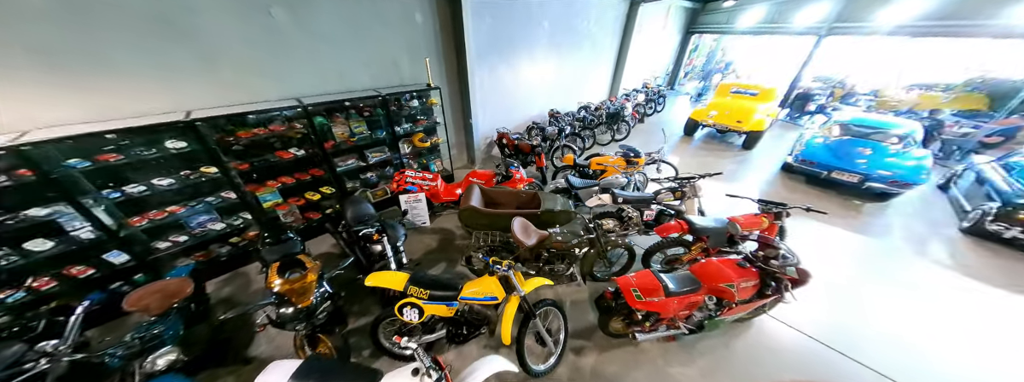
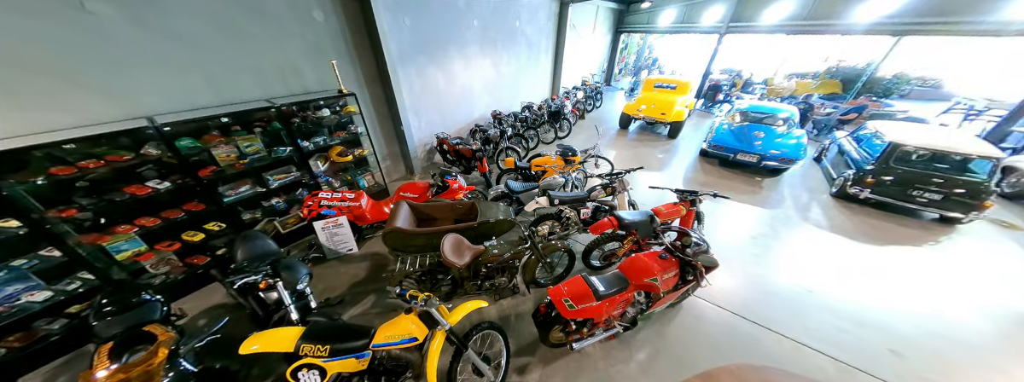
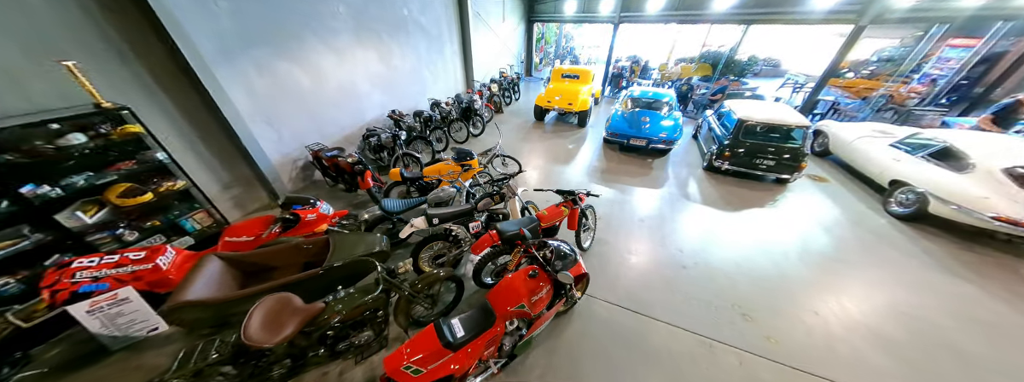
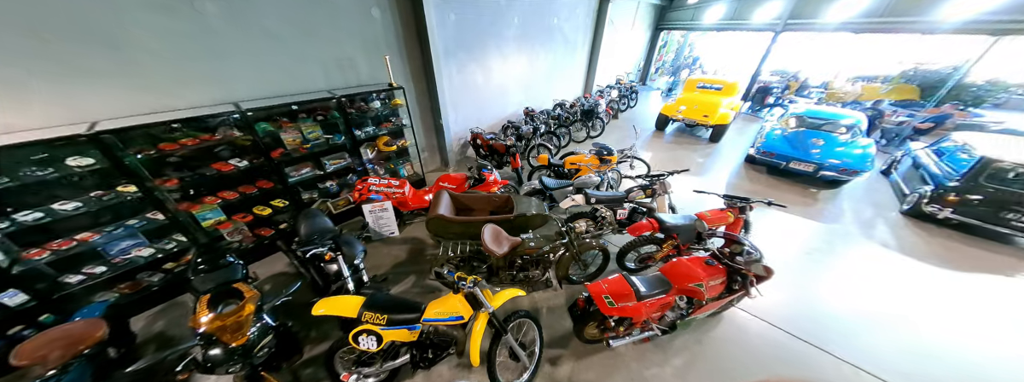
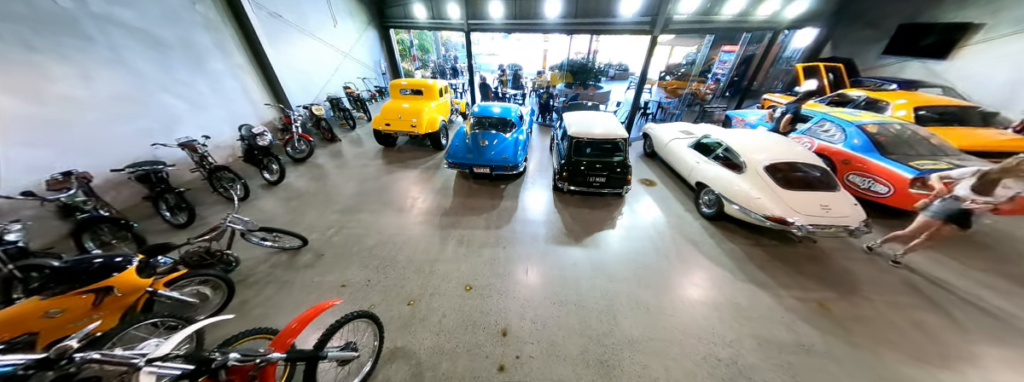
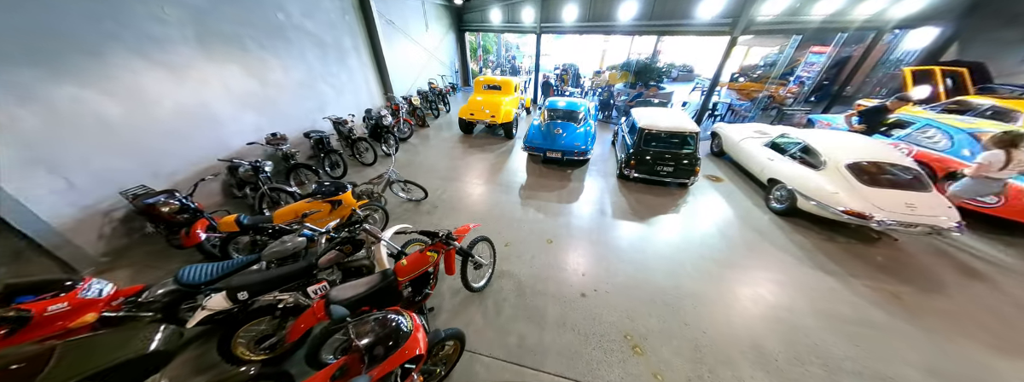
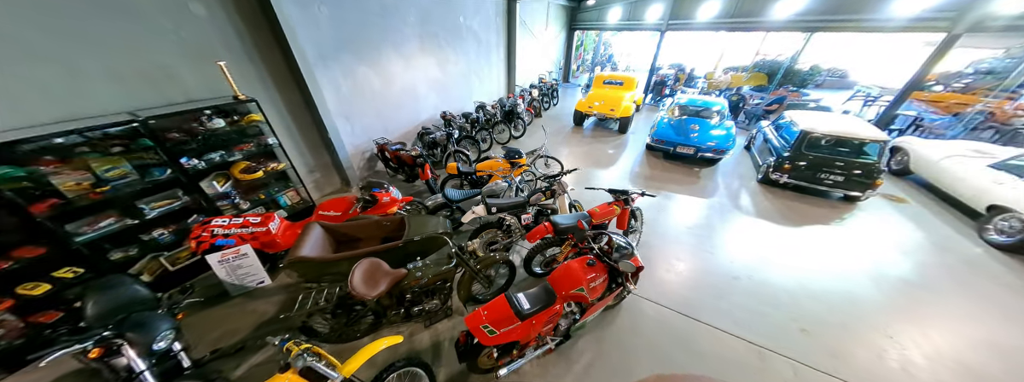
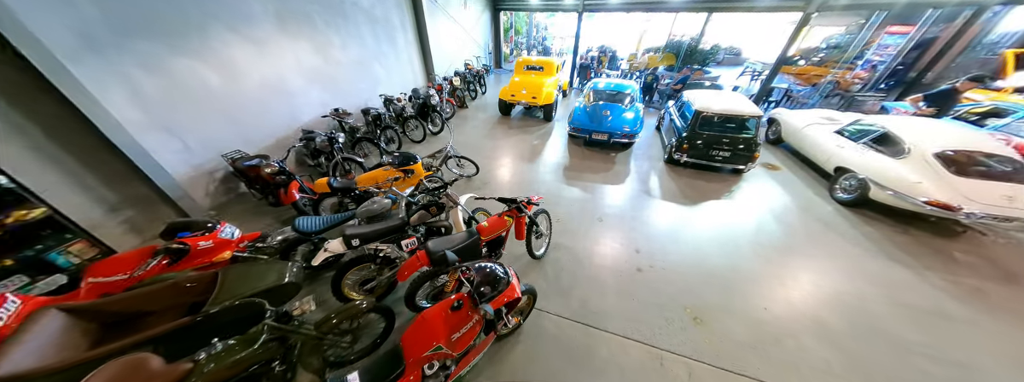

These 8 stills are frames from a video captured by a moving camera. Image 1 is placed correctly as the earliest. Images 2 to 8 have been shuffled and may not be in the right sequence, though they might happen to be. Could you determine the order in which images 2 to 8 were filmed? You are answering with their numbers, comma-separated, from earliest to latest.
4, 2, 7, 3, 8, 6, 5
